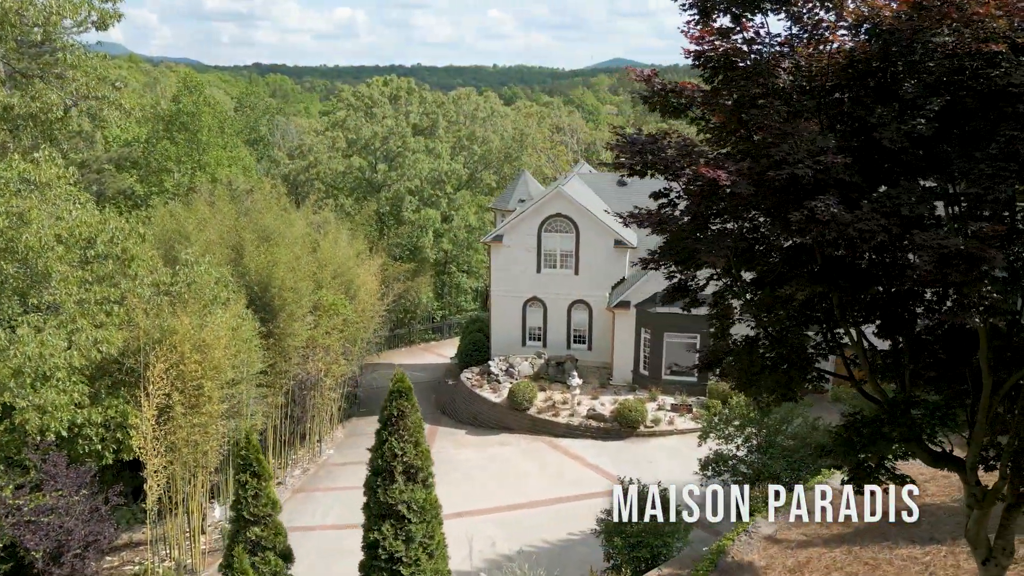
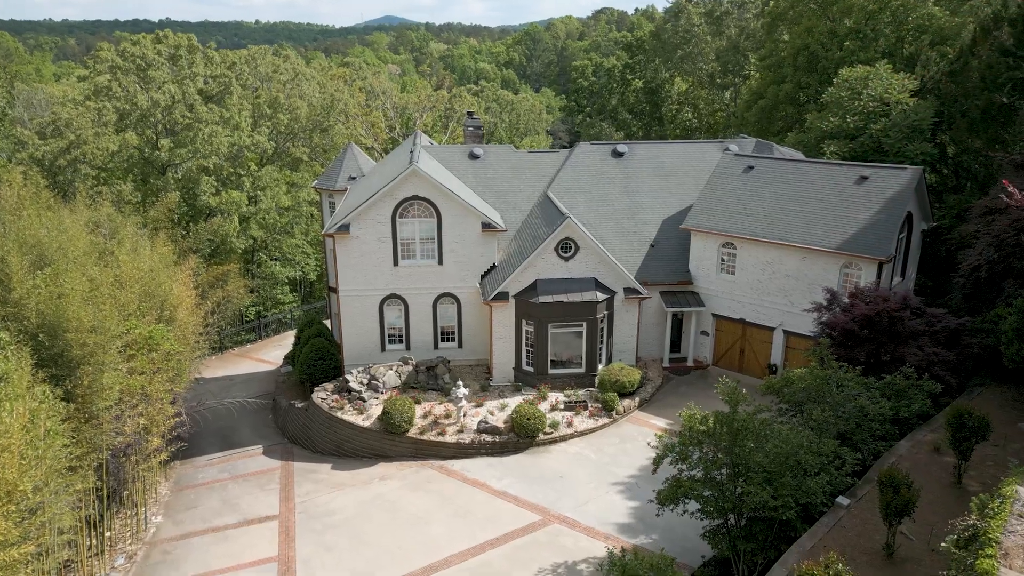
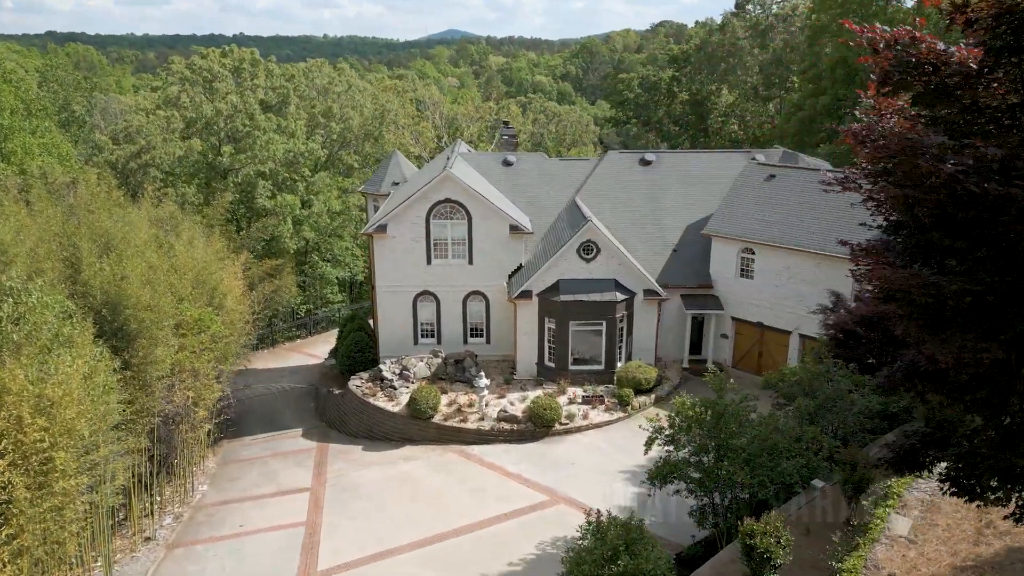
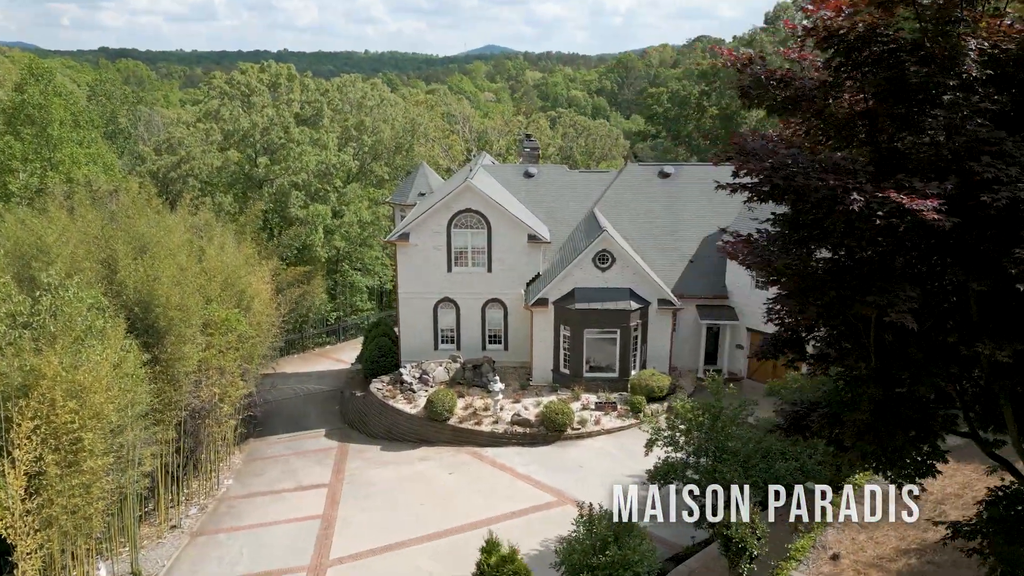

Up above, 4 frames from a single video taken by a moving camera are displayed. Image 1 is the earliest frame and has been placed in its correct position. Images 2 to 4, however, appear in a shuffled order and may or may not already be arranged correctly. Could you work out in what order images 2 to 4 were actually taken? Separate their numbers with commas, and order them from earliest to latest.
4, 3, 2
